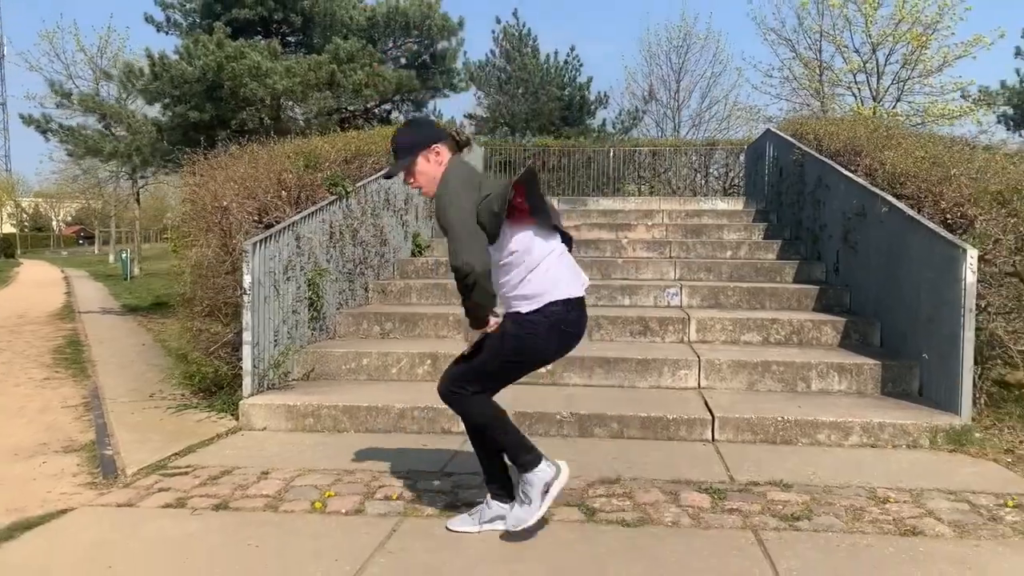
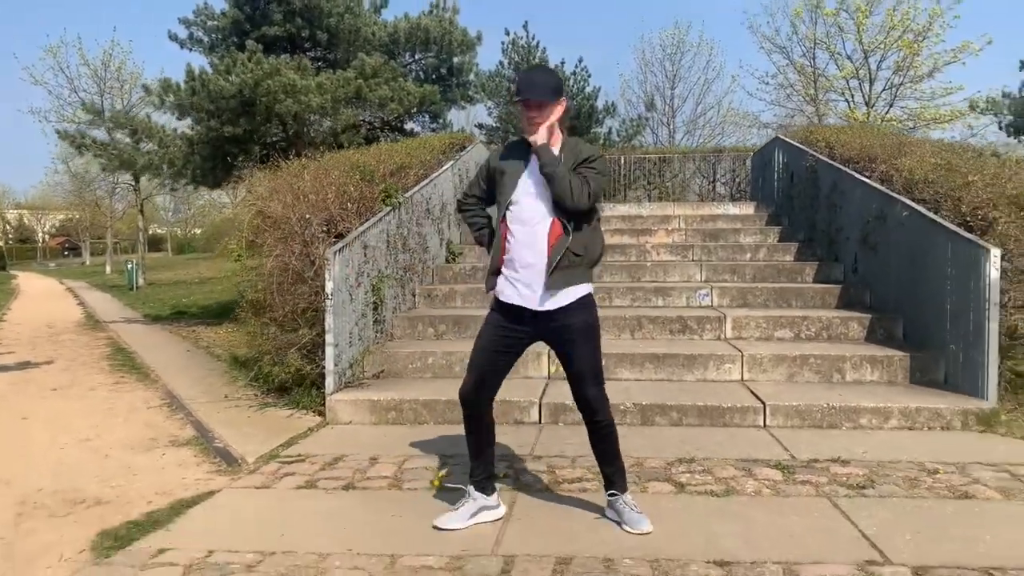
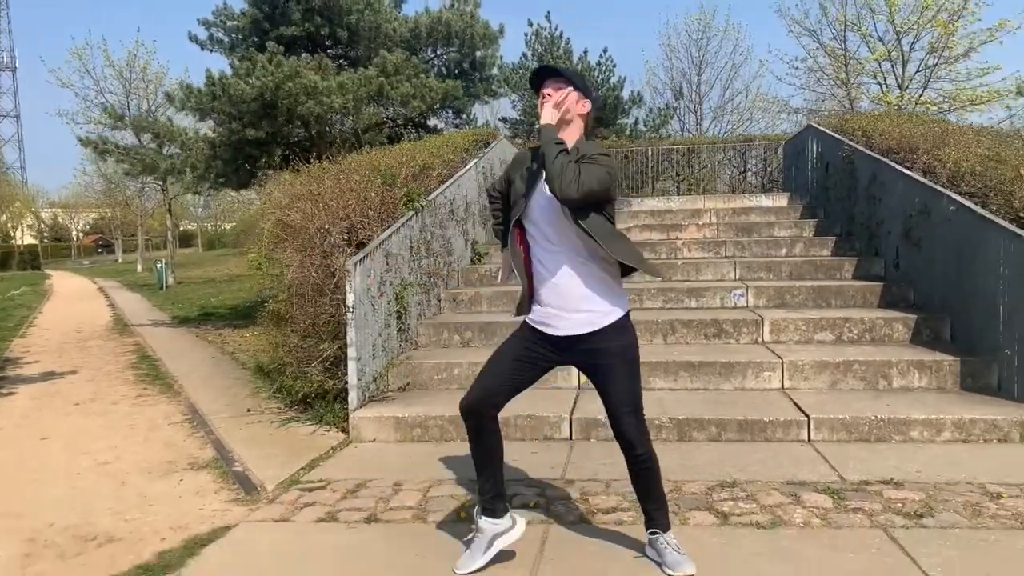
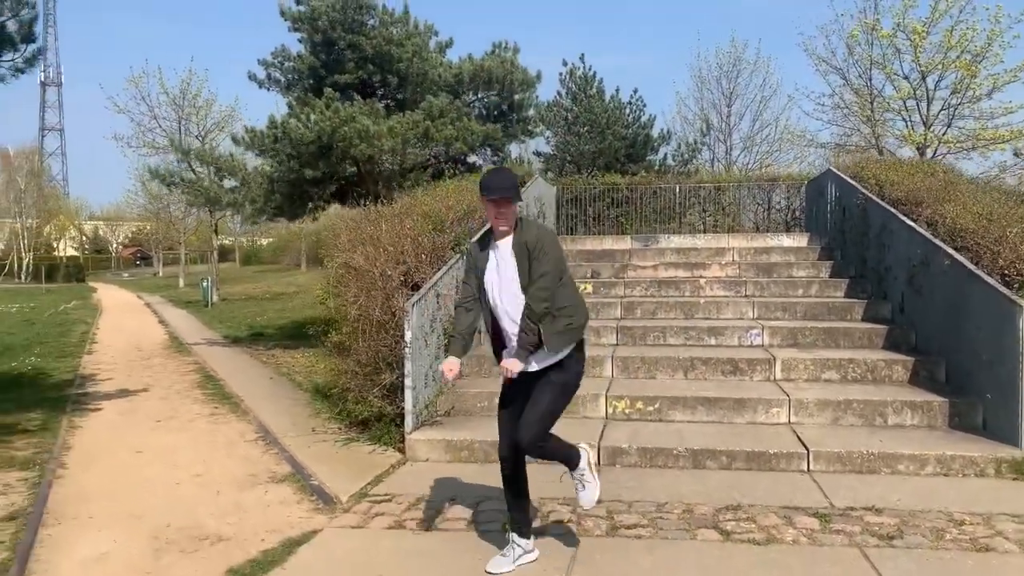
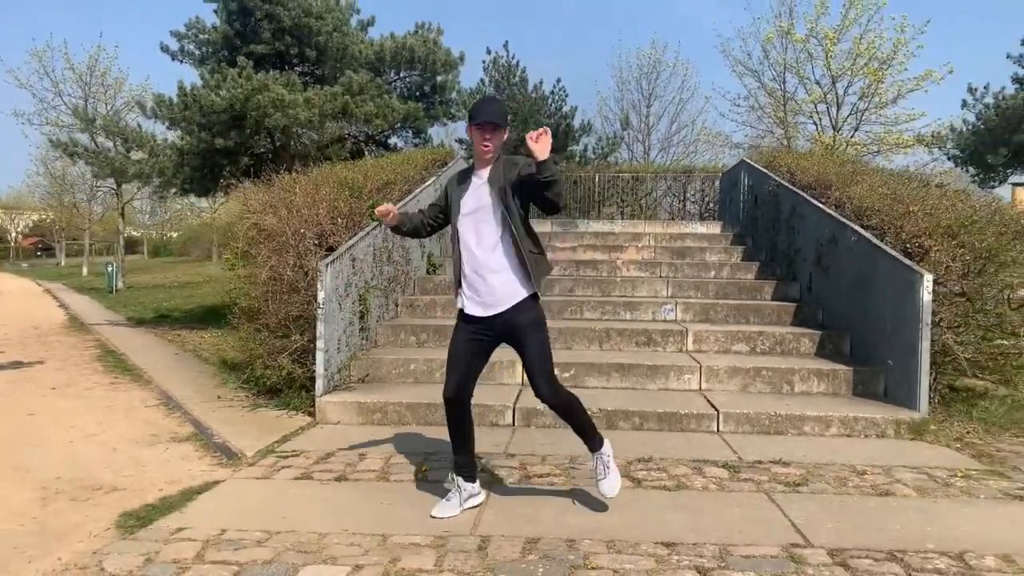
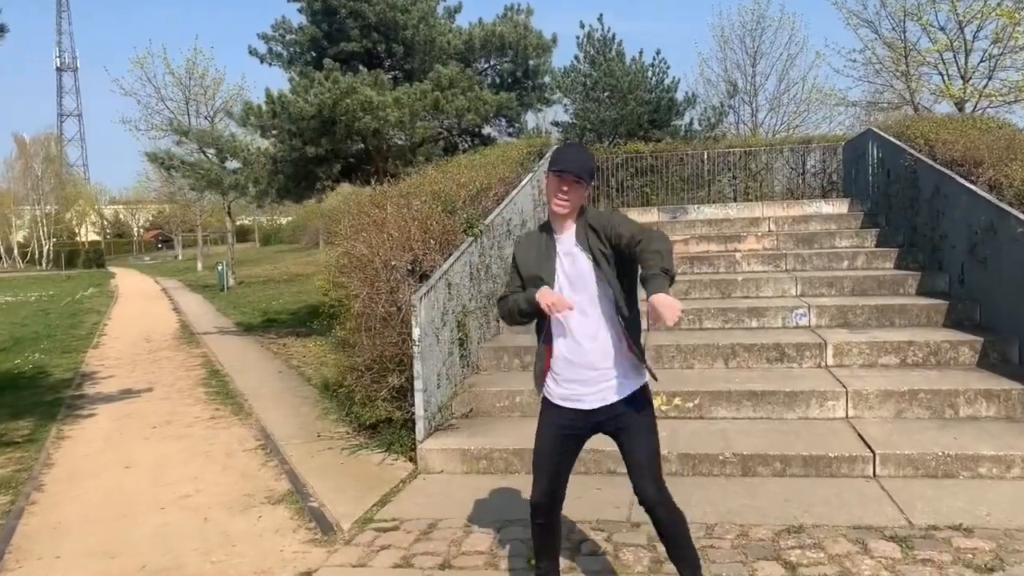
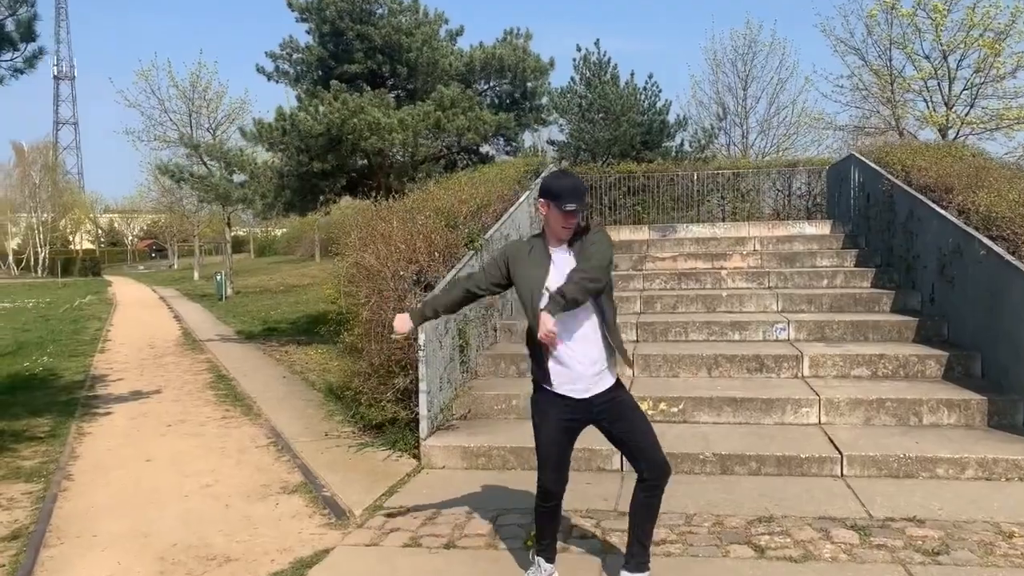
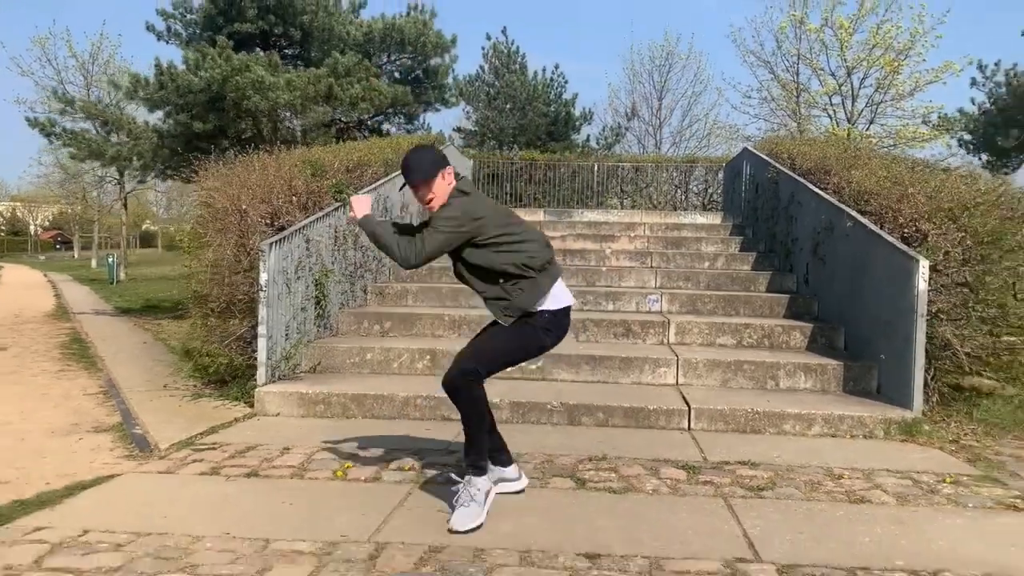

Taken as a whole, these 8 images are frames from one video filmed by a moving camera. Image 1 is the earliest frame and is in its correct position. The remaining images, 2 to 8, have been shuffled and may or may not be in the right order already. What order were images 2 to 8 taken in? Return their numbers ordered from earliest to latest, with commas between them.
8, 4, 7, 6, 3, 2, 5
